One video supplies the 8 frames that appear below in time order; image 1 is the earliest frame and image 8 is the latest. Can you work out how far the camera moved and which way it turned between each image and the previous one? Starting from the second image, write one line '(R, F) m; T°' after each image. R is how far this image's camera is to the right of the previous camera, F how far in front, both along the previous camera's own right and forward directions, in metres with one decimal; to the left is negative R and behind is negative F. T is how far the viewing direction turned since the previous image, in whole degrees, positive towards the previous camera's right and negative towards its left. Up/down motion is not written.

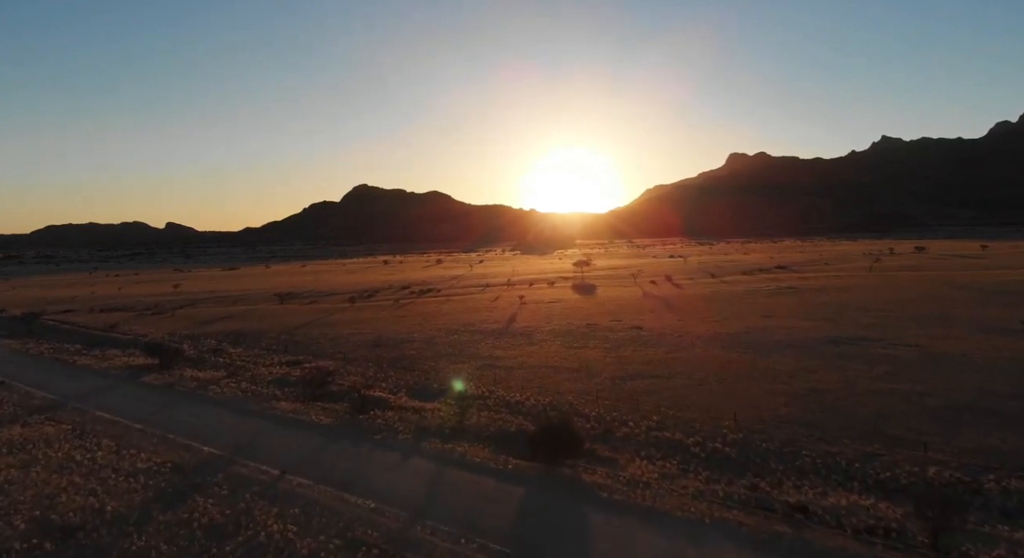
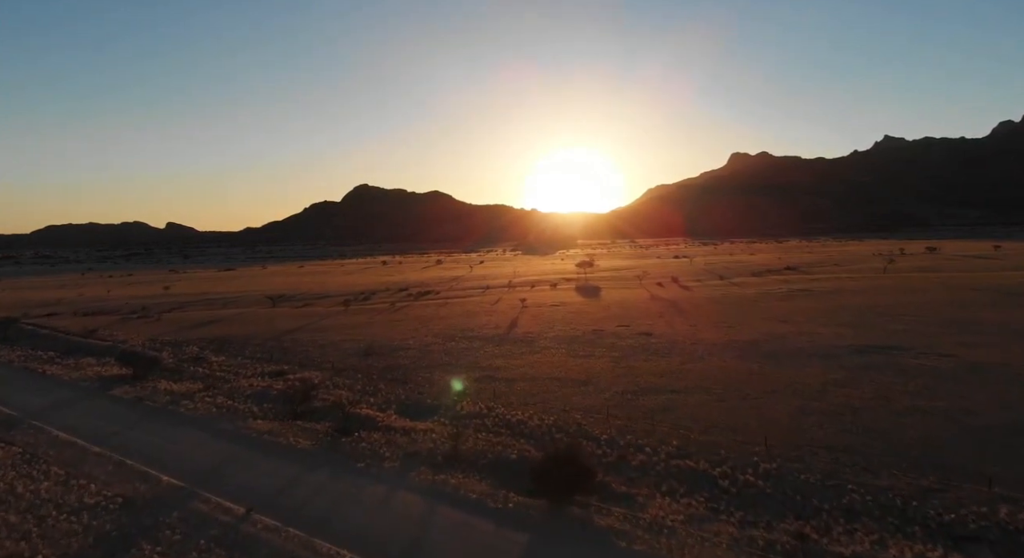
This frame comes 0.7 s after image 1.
(0.0, +1.6) m; 0°
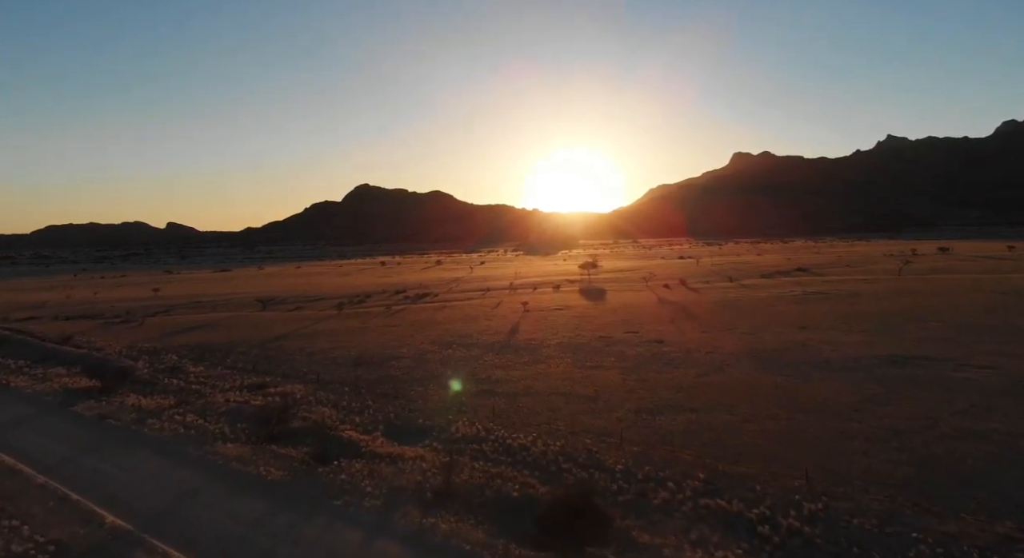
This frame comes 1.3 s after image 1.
(0.0, +1.6) m; 0°
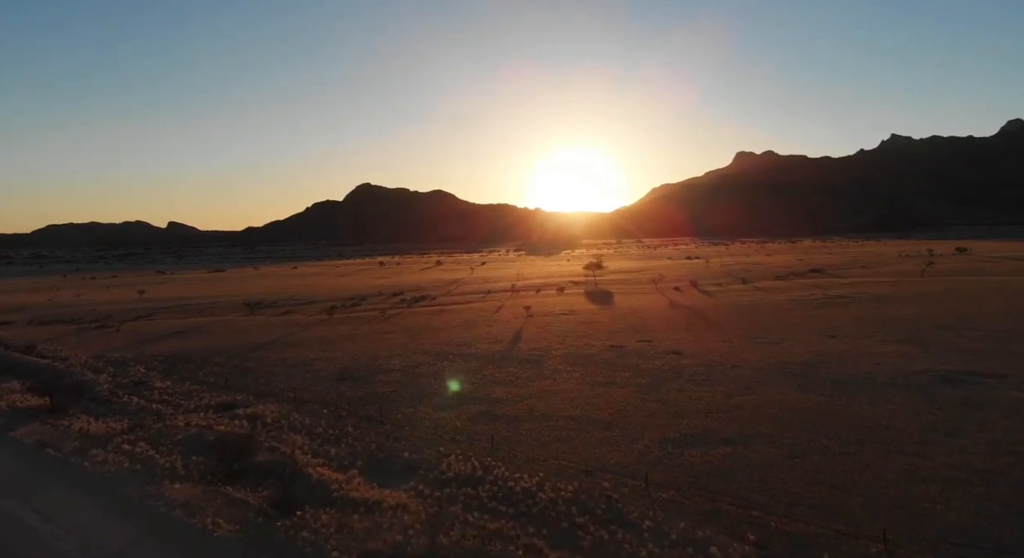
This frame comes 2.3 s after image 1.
(0.0, +2.1) m; 0°
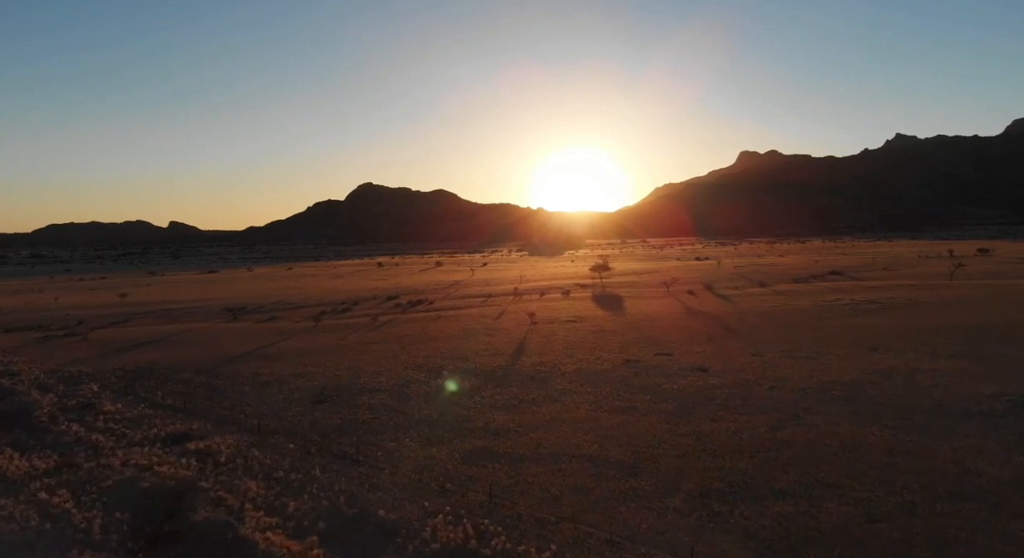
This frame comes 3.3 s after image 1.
(0.0, +2.5) m; 0°
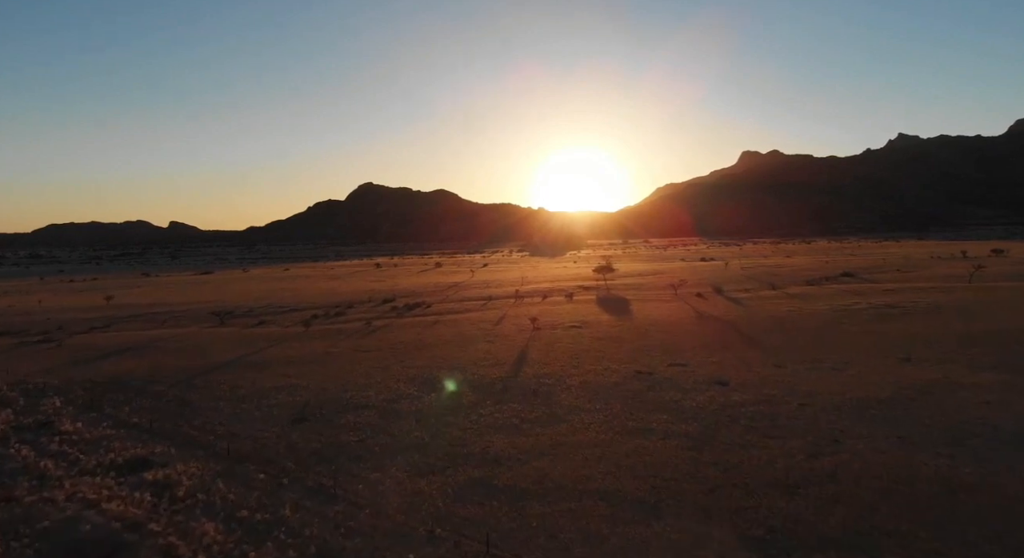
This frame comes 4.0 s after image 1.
(0.0, +1.5) m; 0°
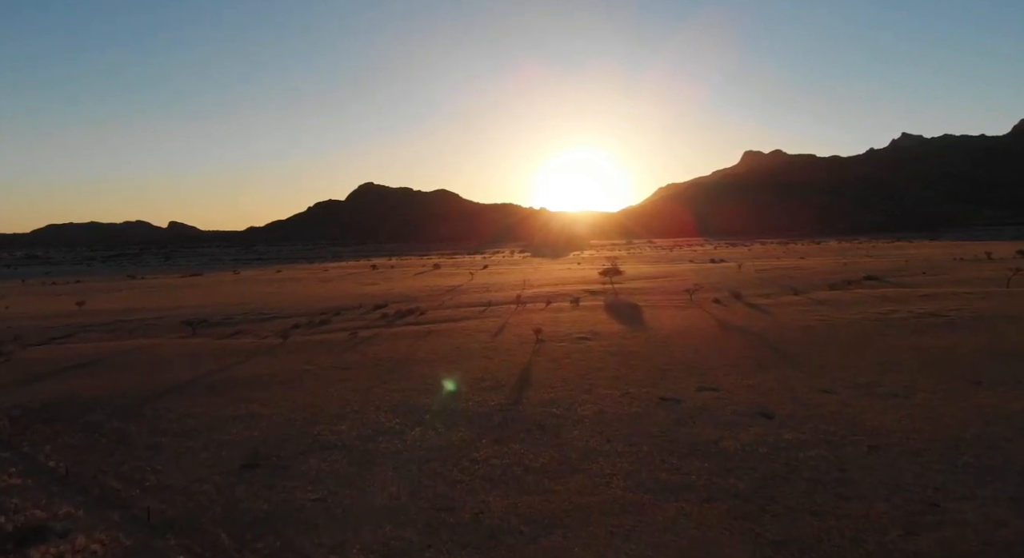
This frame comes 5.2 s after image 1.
(0.0, +2.7) m; 0°
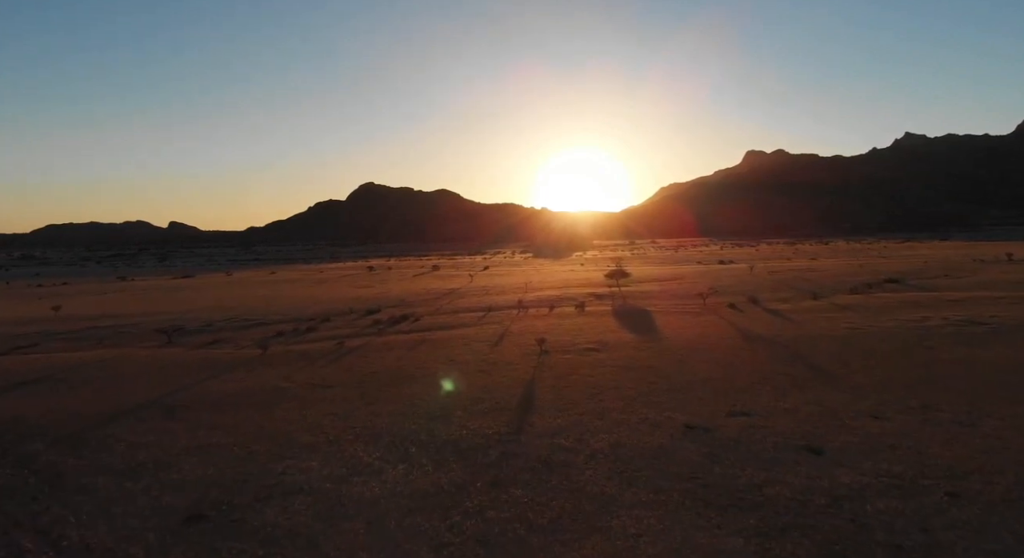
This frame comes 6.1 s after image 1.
(0.0, +2.1) m; 0°
